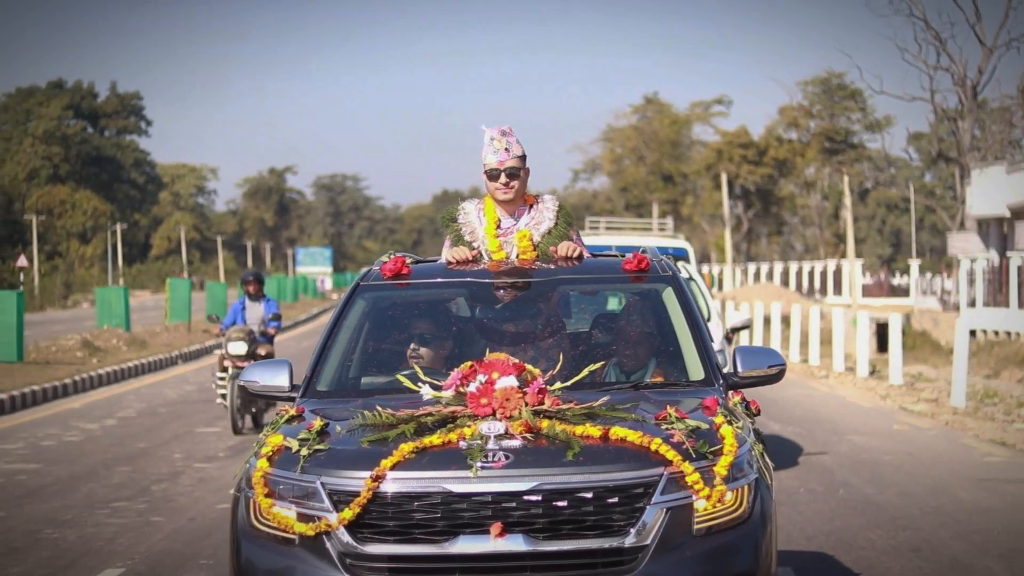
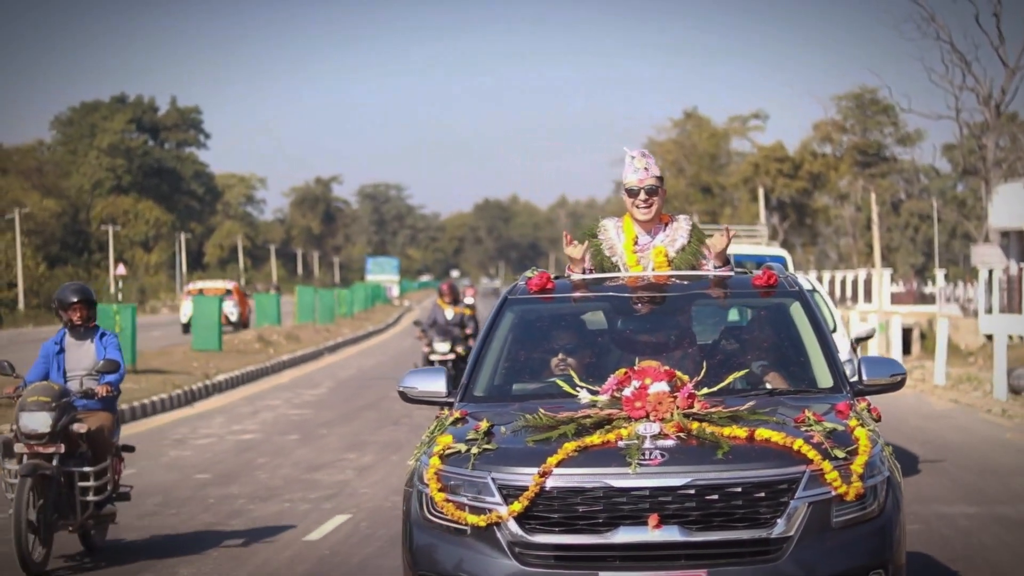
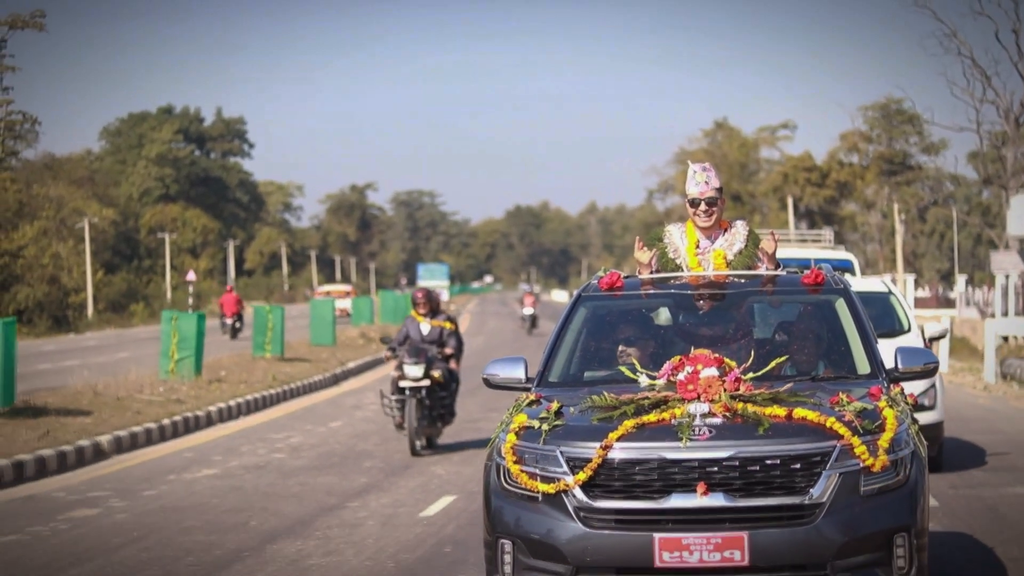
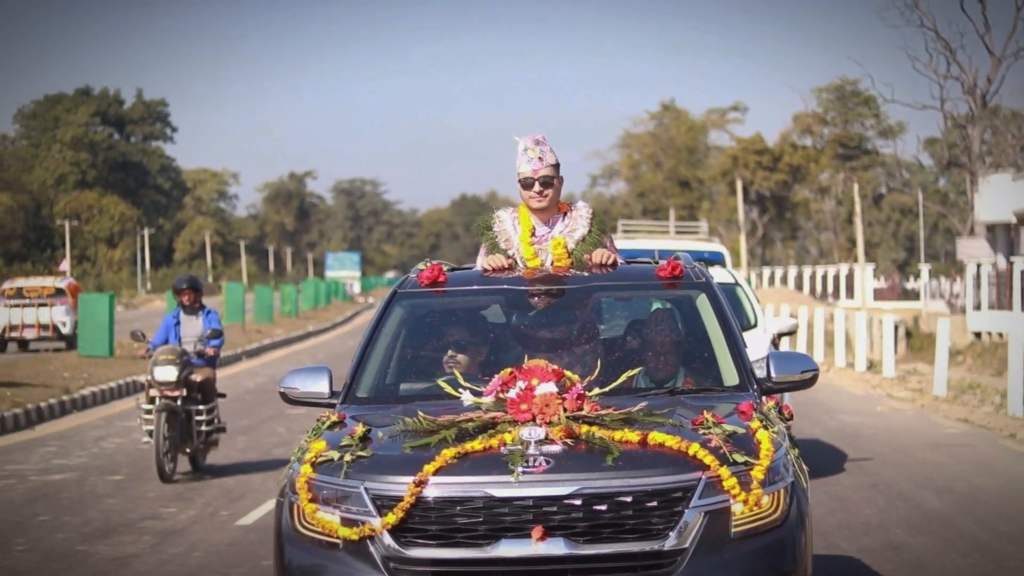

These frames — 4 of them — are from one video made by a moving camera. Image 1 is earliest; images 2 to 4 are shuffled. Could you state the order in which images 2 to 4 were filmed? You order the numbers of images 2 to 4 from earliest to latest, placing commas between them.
4, 2, 3
